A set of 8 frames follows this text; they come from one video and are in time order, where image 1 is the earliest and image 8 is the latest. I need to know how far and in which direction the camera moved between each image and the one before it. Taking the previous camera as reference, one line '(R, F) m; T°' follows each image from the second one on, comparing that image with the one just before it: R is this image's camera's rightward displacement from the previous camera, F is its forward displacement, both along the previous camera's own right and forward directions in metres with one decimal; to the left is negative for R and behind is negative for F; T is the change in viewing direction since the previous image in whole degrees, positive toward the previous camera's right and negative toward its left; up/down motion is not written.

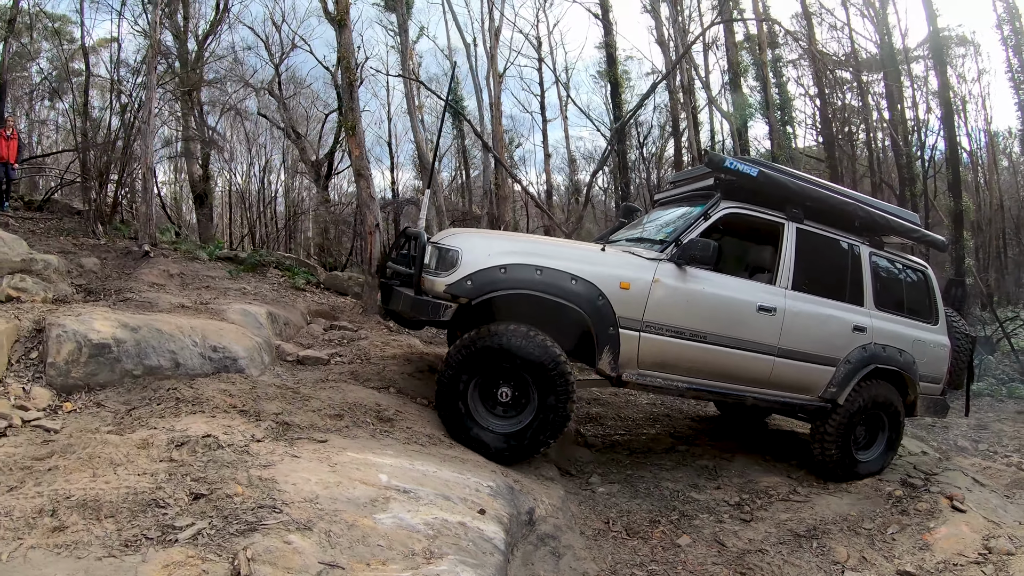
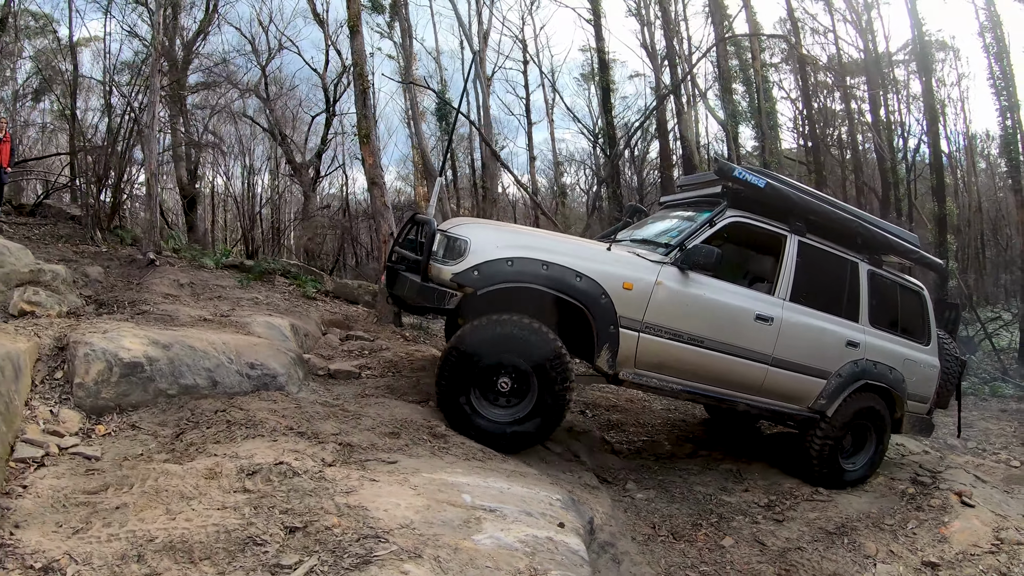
(-0.5, 0.0) m; +6°
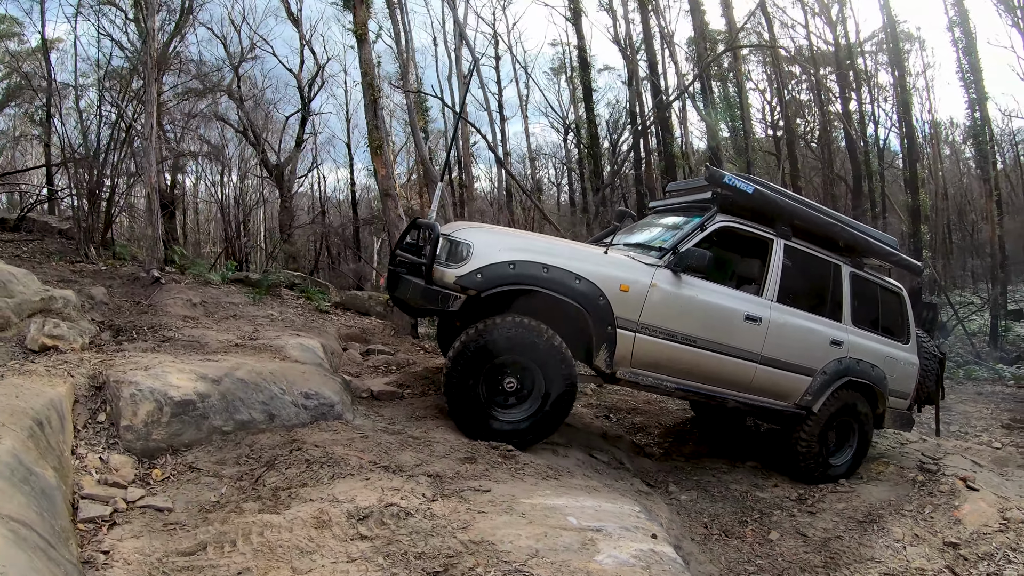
(-0.7, 0.0) m; +8°
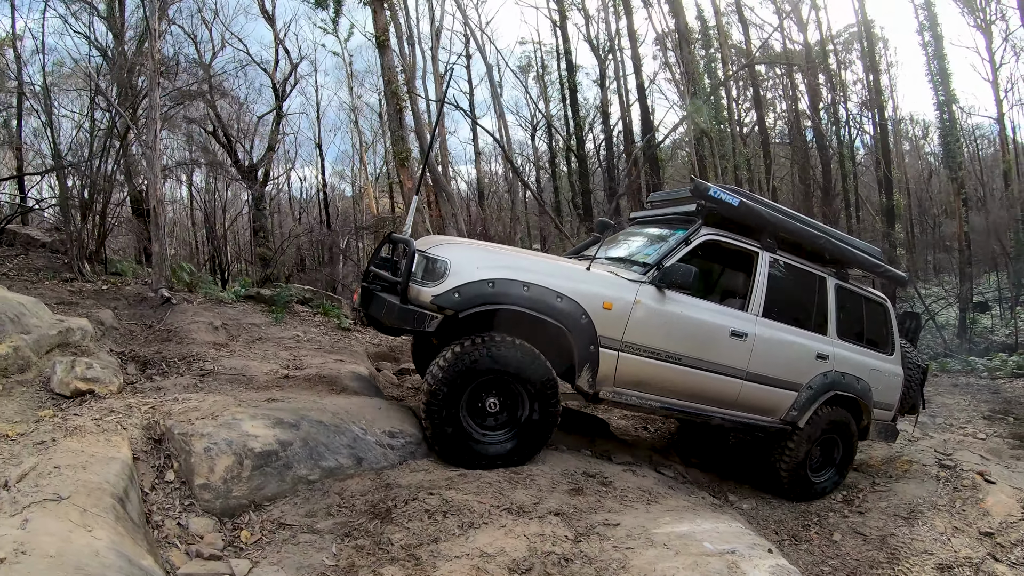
(-1.0, +0.2) m; +10°
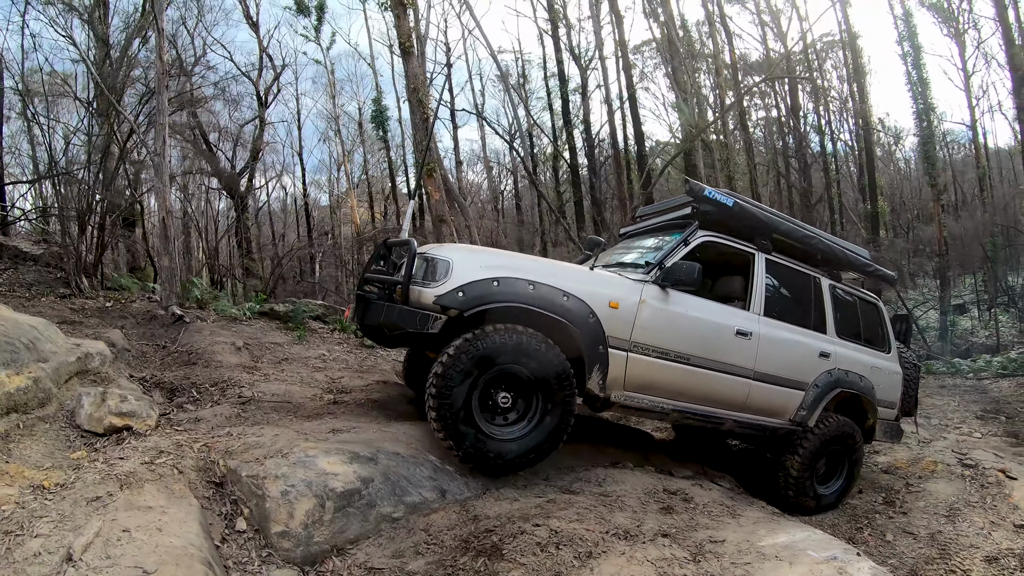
(-0.7, +0.2) m; +7°
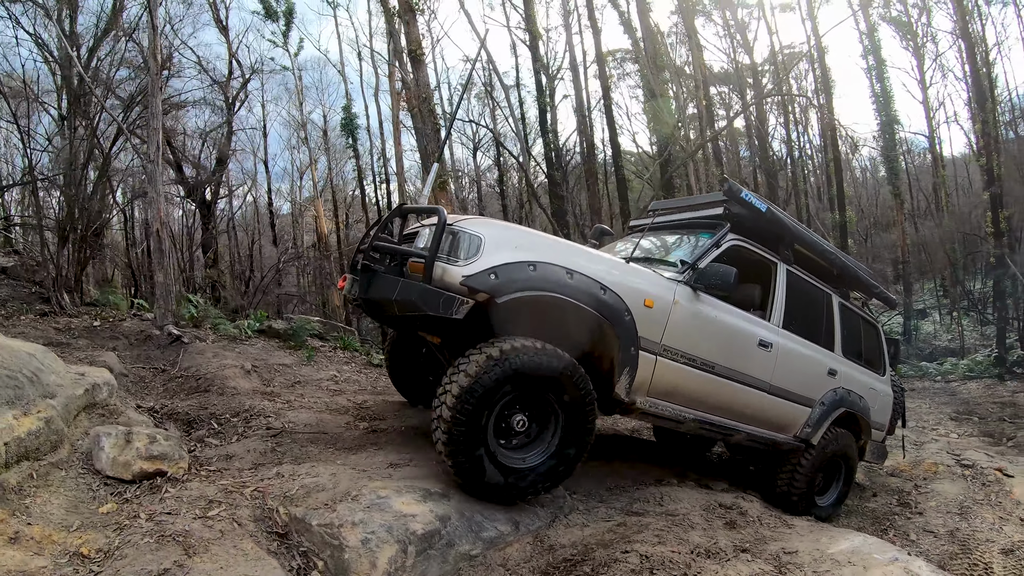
(-0.5, +0.2) m; +7°
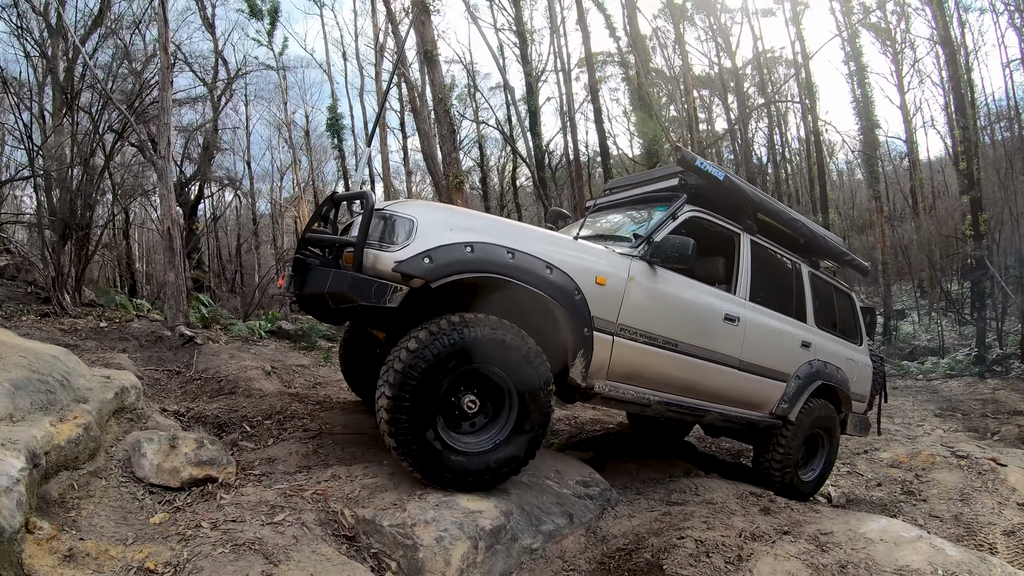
(-0.3, +0.1) m; +4°
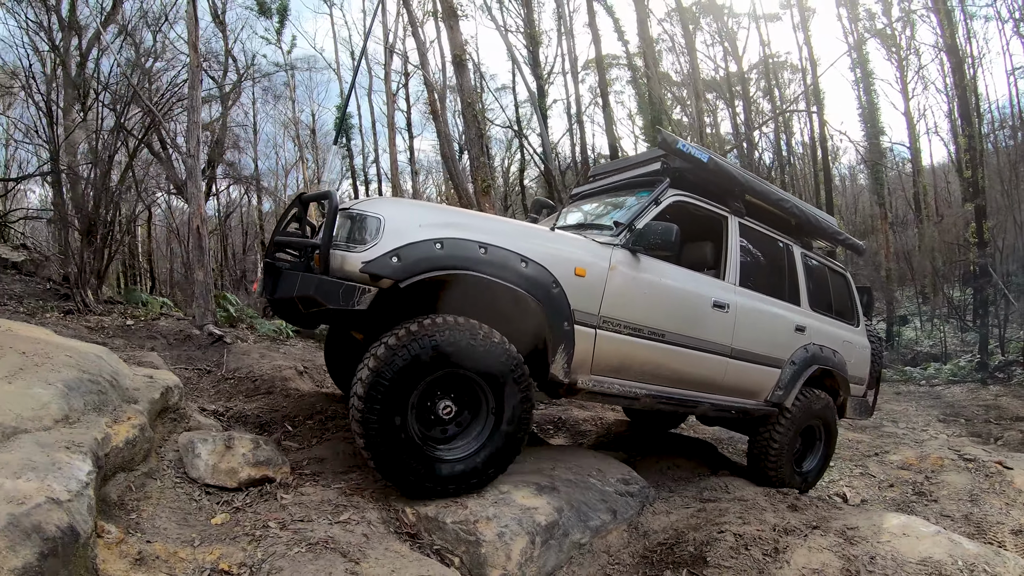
(-0.2, 0.0) m; +1°
